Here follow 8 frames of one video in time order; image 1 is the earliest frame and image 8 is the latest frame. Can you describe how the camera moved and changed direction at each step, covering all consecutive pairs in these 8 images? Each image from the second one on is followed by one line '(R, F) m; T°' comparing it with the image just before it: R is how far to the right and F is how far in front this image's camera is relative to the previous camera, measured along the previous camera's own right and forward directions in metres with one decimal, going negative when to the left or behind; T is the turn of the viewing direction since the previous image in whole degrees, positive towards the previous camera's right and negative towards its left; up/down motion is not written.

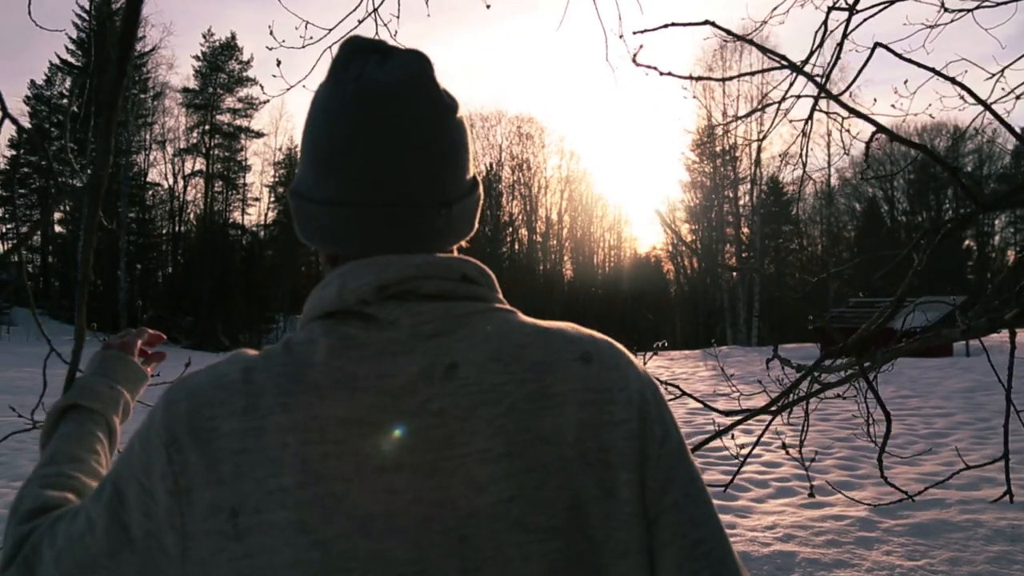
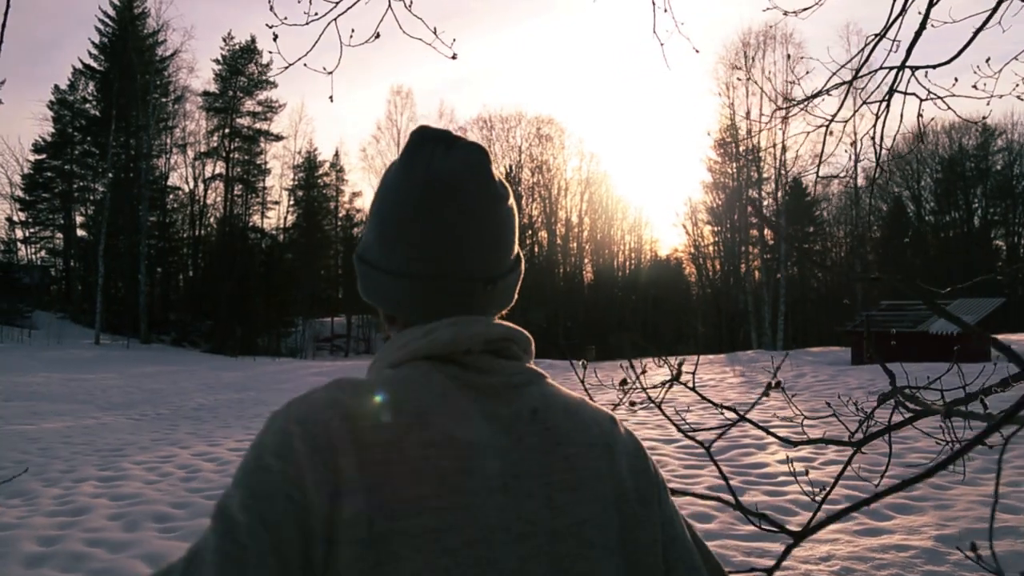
(0.0, +0.4) m; -1°
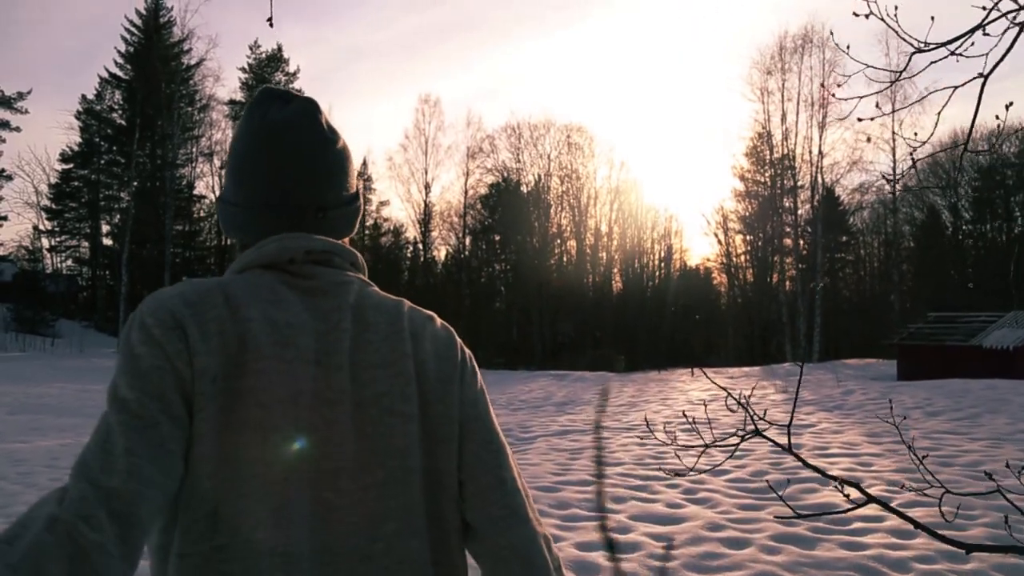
(0.0, +0.8) m; -2°
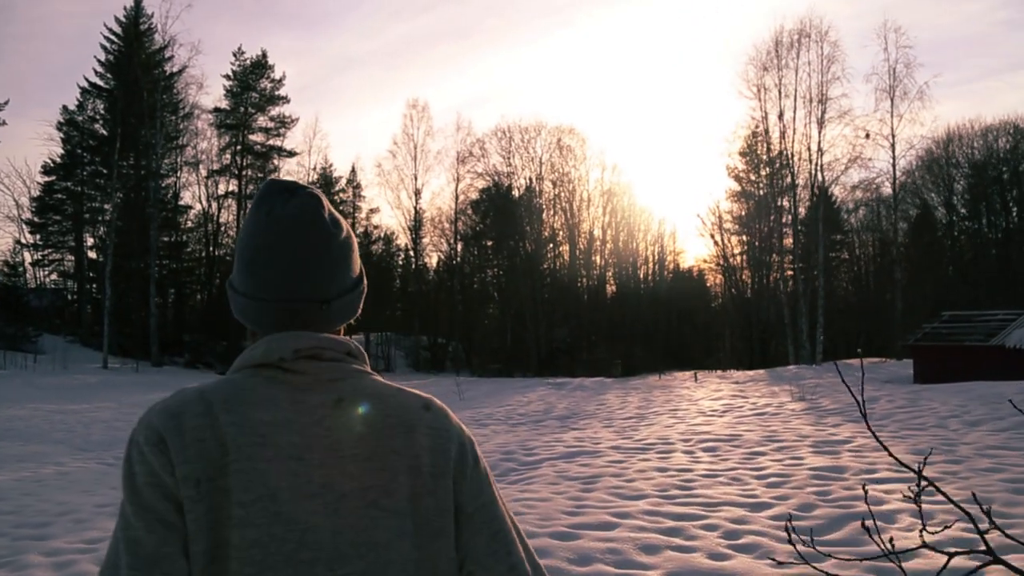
(-0.1, +0.8) m; +1°
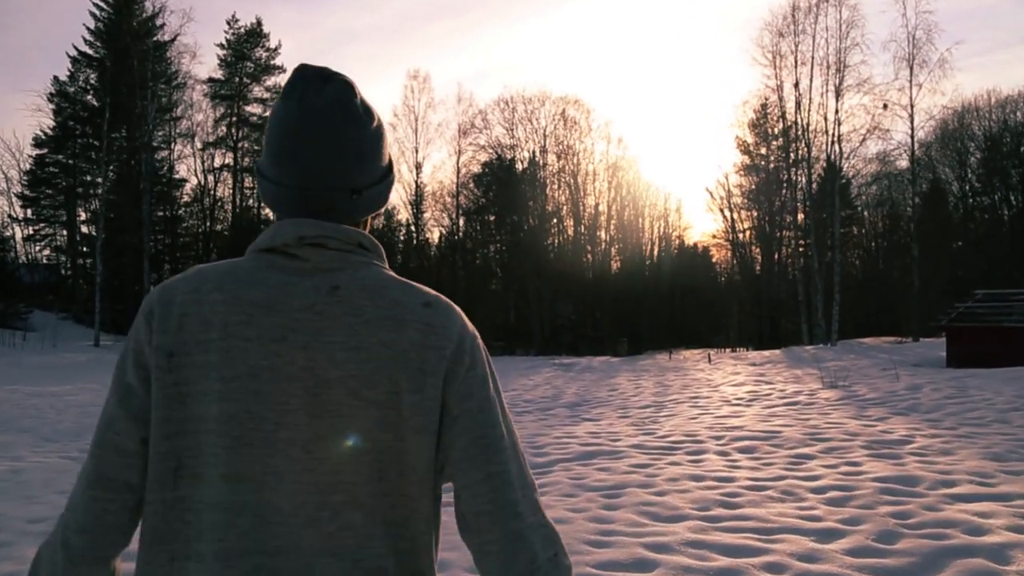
(-0.1, +1.1) m; 0°
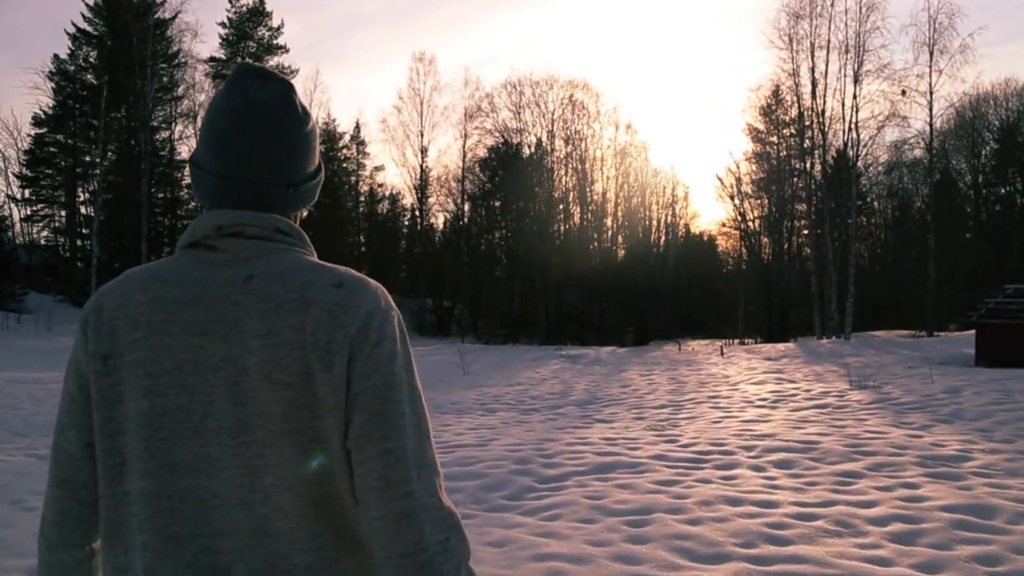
(-0.1, +0.8) m; 0°
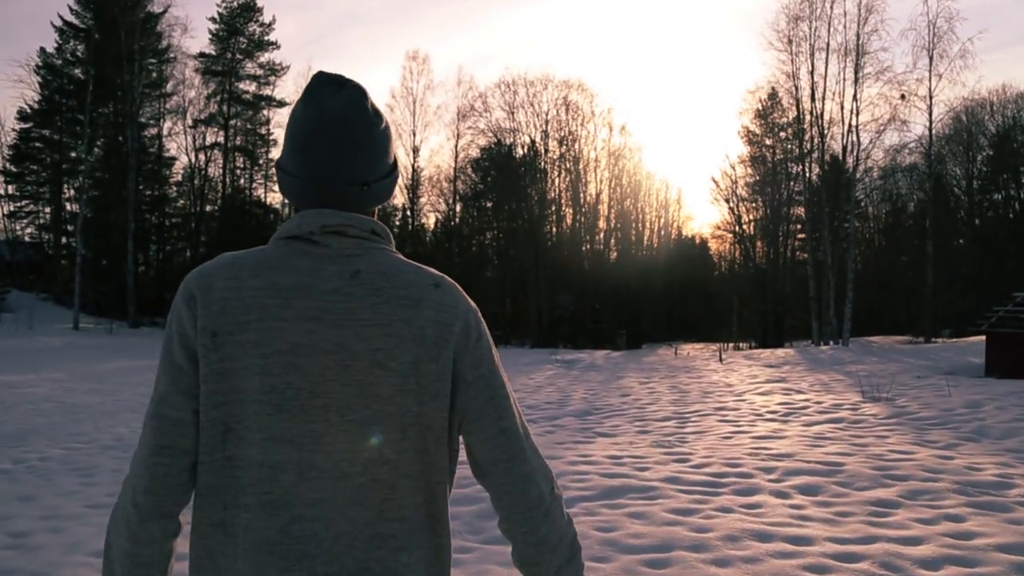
(-0.1, +0.5) m; +1°
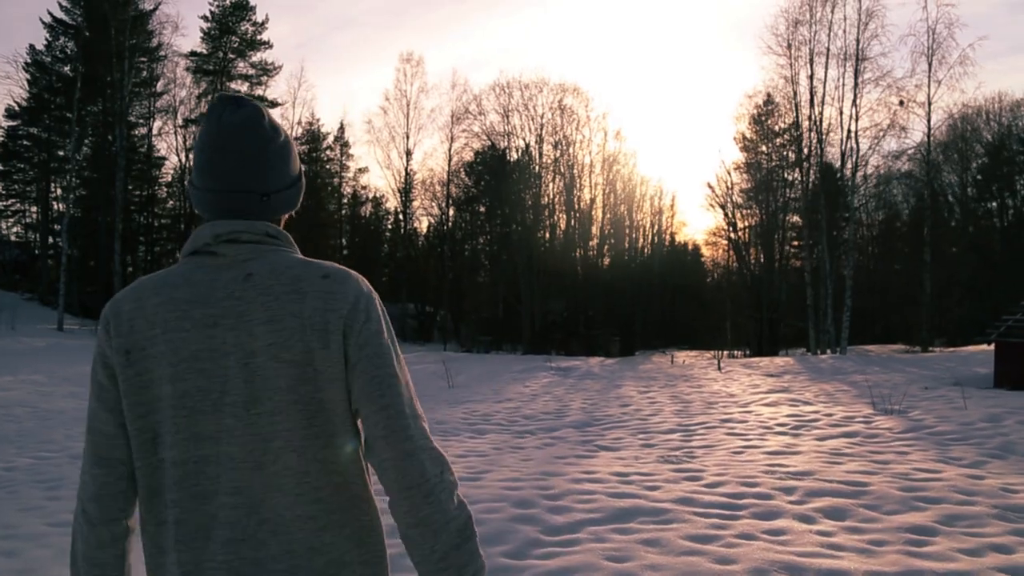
(-0.1, +0.5) m; +1°
